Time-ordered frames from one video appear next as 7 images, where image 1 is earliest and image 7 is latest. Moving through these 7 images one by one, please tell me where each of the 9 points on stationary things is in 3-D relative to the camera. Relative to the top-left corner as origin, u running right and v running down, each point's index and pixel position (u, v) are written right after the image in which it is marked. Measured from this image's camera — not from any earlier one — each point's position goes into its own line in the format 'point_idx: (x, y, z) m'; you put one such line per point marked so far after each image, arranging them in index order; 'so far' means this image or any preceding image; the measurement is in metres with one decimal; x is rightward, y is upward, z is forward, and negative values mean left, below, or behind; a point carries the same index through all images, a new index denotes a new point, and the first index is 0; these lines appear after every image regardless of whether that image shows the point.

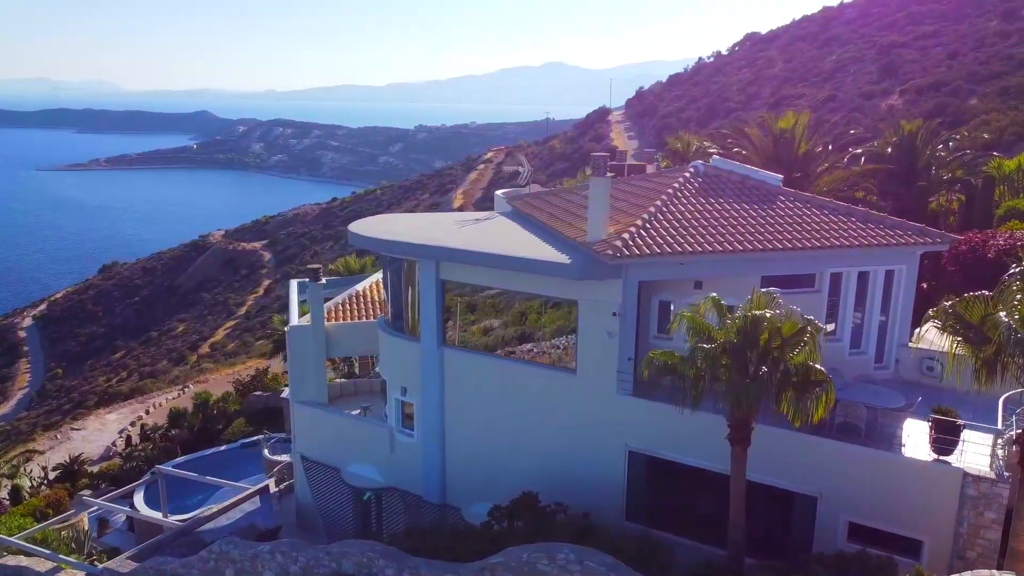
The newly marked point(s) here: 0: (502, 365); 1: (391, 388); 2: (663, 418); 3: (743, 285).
0: (-0.7, -1.5, +16.7) m
1: (-2.7, -2.3, +18.5) m
2: (+2.8, -2.4, +14.7) m
3: (+4.4, 0.0, +15.5) m
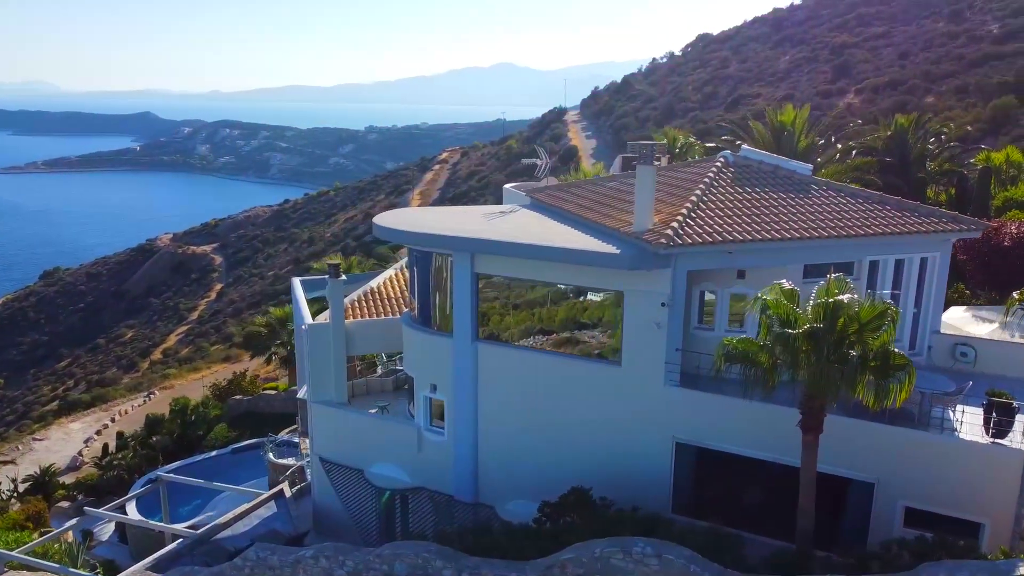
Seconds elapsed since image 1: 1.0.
0: (+0.1, -1.4, +16.4) m
1: (-2.0, -2.2, +18.1) m
2: (+3.7, -2.2, +14.6) m
3: (+5.2, +0.2, +15.5) m
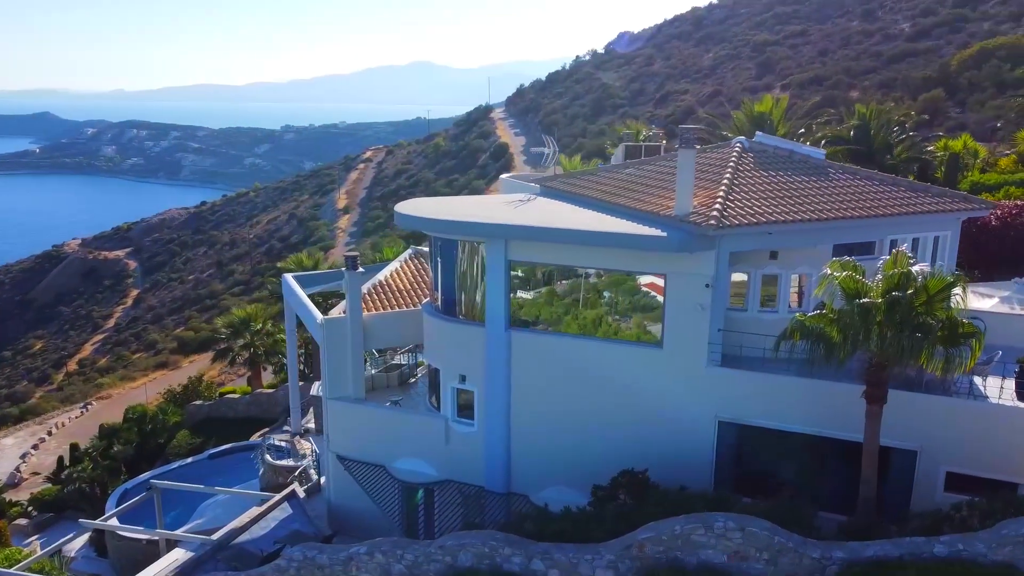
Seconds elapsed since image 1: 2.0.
0: (+0.8, -1.1, +16.3) m
1: (-1.4, -1.9, +17.9) m
2: (+4.6, -1.8, +14.9) m
3: (+6.0, +0.6, +16.0) m
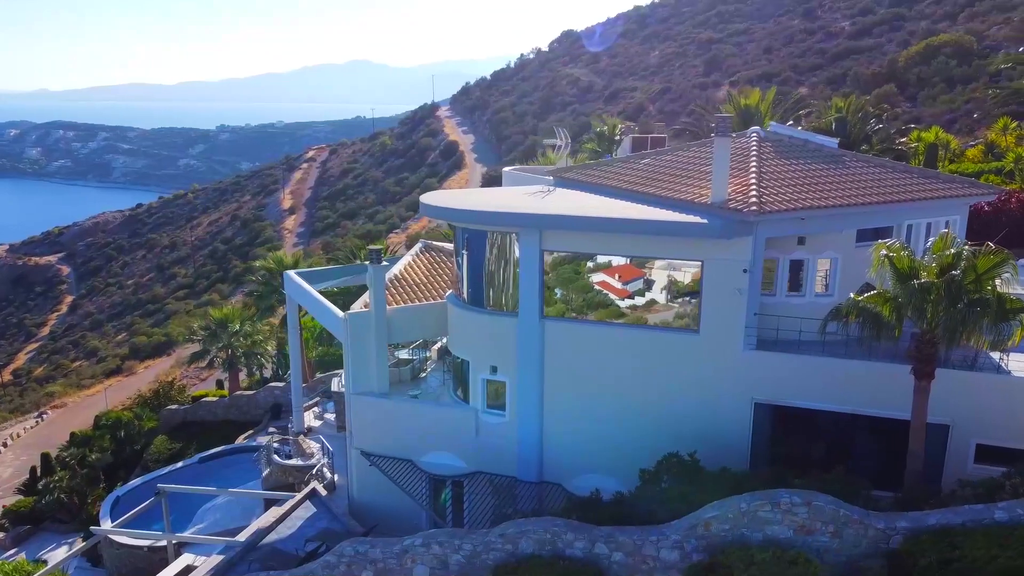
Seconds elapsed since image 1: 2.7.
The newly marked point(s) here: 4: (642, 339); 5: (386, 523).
0: (+1.5, -0.9, +16.5) m
1: (-0.8, -1.8, +17.9) m
2: (+5.4, -1.5, +15.3) m
3: (+6.7, +1.0, +16.5) m
4: (+2.7, -1.0, +16.2) m
5: (-2.9, -5.4, +18.9) m
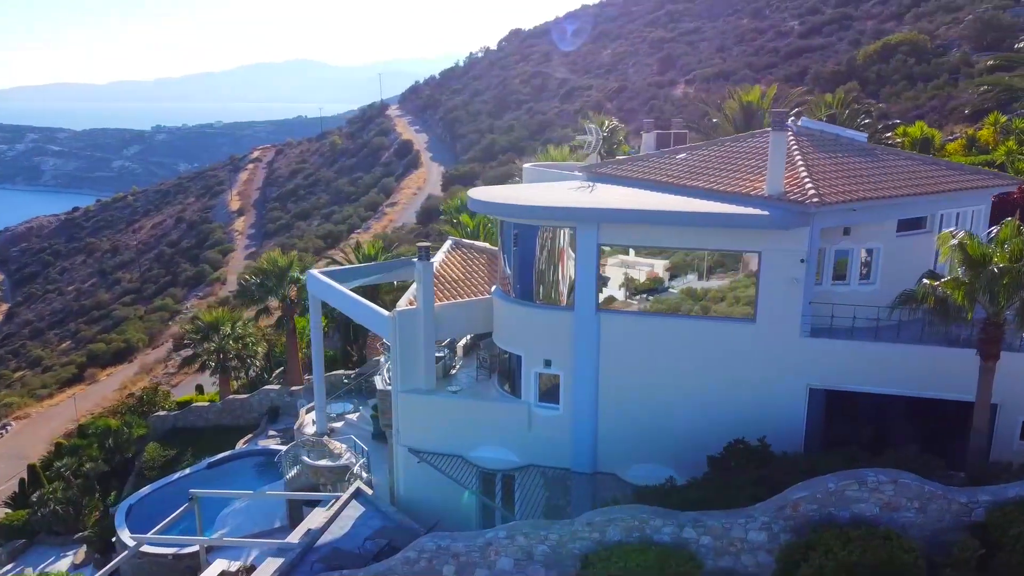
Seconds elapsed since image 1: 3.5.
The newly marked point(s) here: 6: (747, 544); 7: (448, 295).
0: (+2.7, -0.7, +16.8) m
1: (+0.3, -1.7, +18.0) m
2: (+6.7, -1.3, +15.9) m
3: (+7.8, +1.2, +17.2) m
4: (+3.9, -0.8, +16.6) m
5: (-1.8, -5.3, +18.9) m
6: (+3.8, -4.1, +13.2) m
7: (-1.6, -0.2, +19.5) m
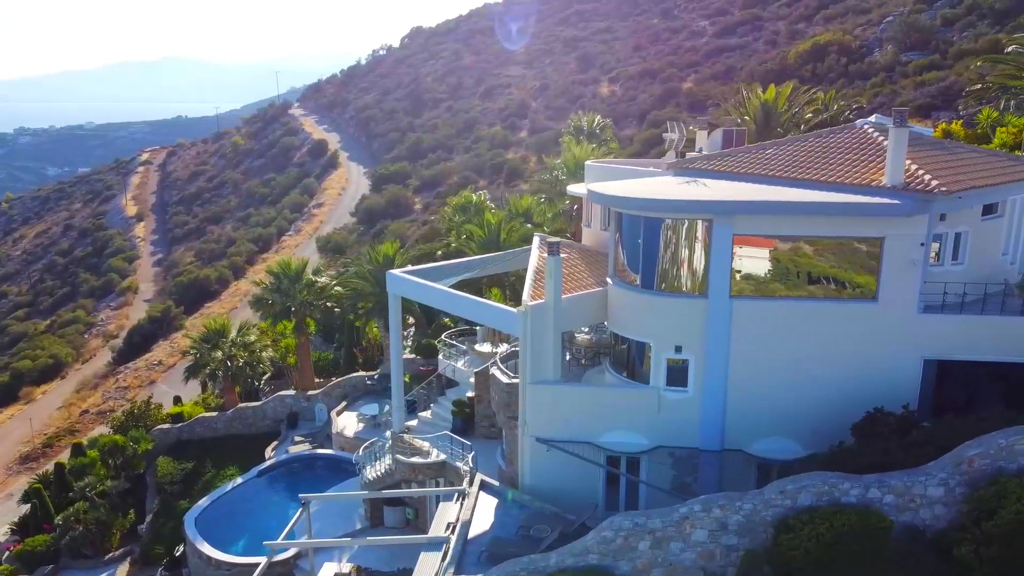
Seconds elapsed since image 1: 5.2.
0: (+5.8, -0.4, +18.1) m
1: (+3.3, -1.4, +19.0) m
2: (+9.8, -0.8, +17.7) m
3: (+10.7, +1.7, +19.1) m
4: (+7.0, -0.5, +18.0) m
5: (+1.2, -5.2, +19.6) m
6: (+7.5, -3.8, +14.7) m
7: (+1.1, 0.0, +20.2) m
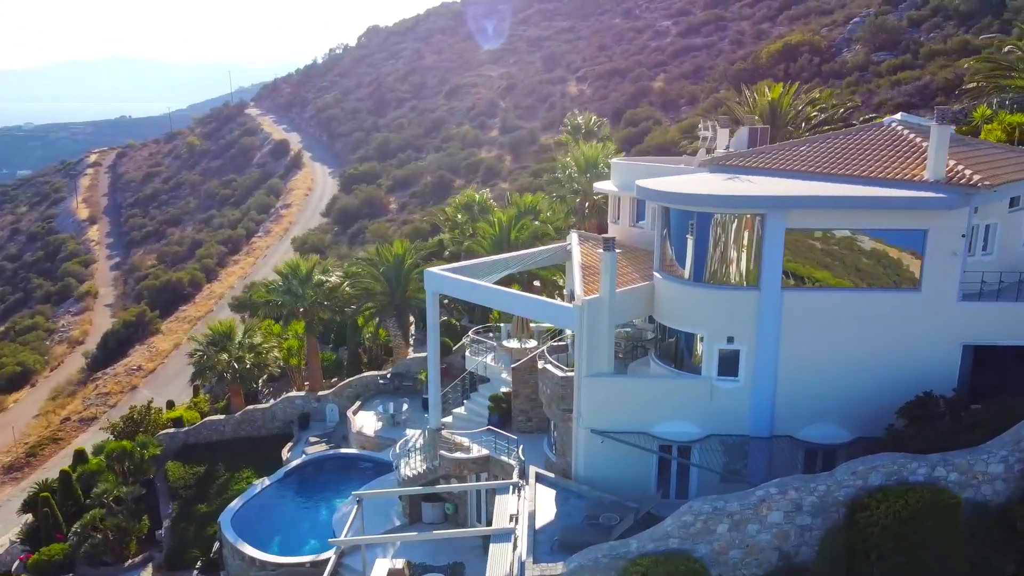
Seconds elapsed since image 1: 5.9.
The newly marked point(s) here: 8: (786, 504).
0: (+7.1, -0.2, +18.9) m
1: (+4.6, -1.3, +19.6) m
2: (+11.2, -0.6, +18.7) m
3: (+12.0, +2.0, +20.1) m
4: (+8.4, -0.3, +18.8) m
5: (+2.6, -5.0, +20.1) m
6: (+9.1, -3.6, +15.6) m
7: (+2.4, +0.1, +20.7) m
8: (+5.3, -4.2, +15.7) m
